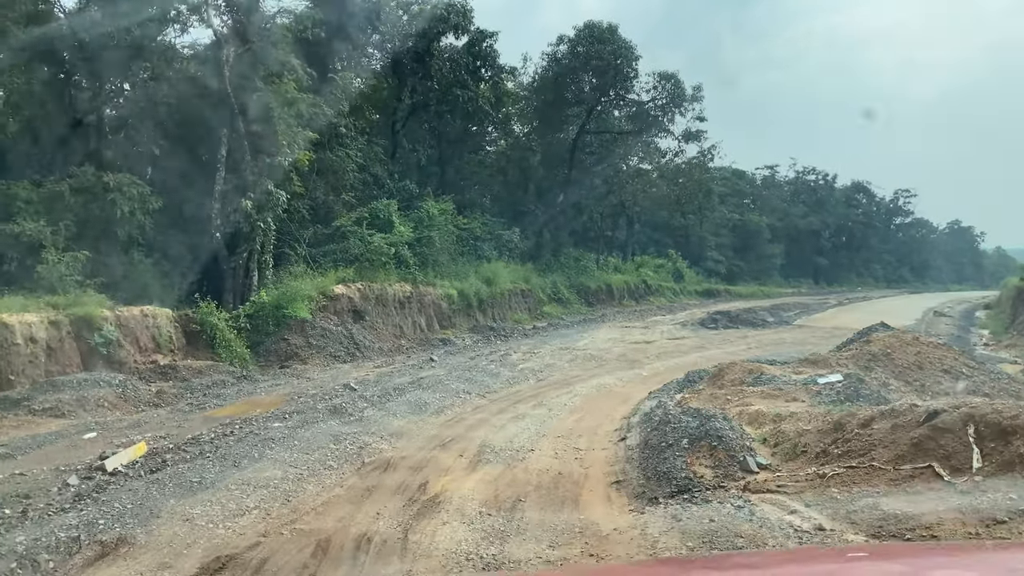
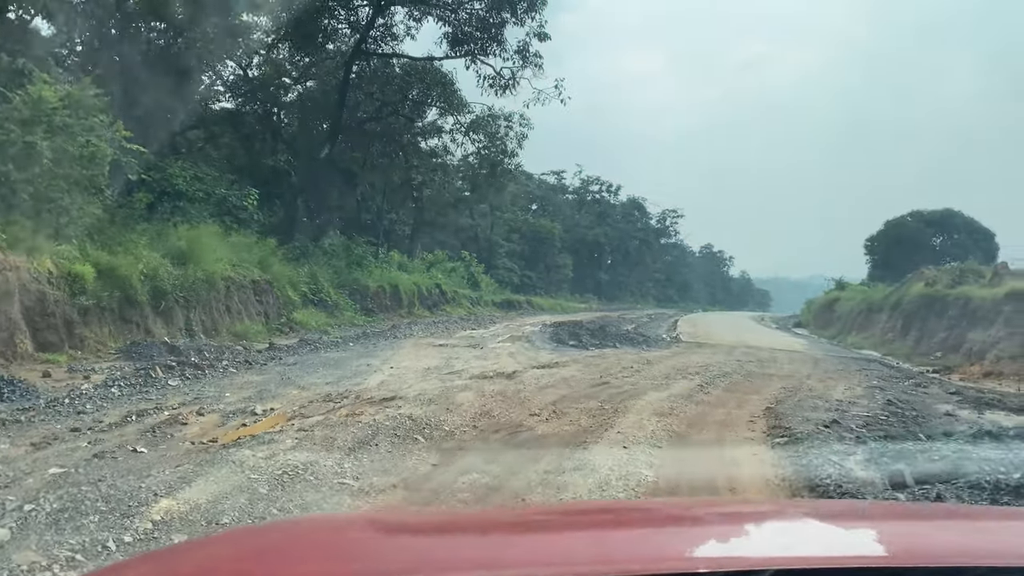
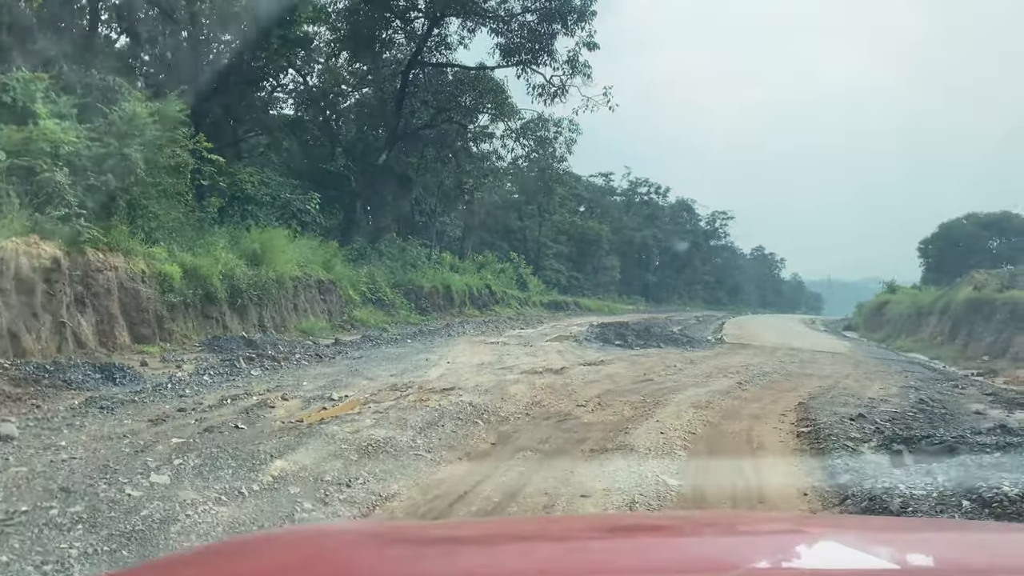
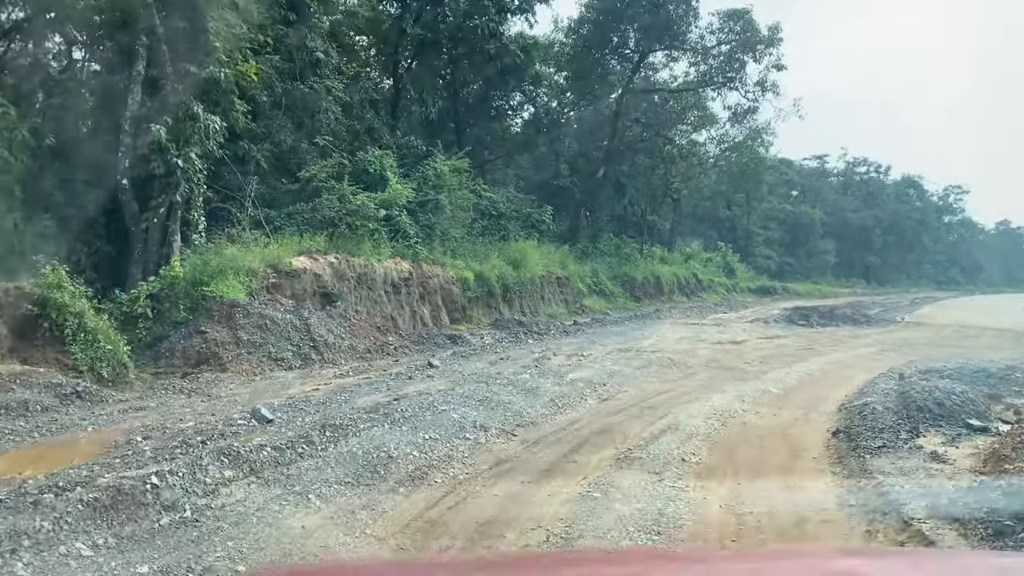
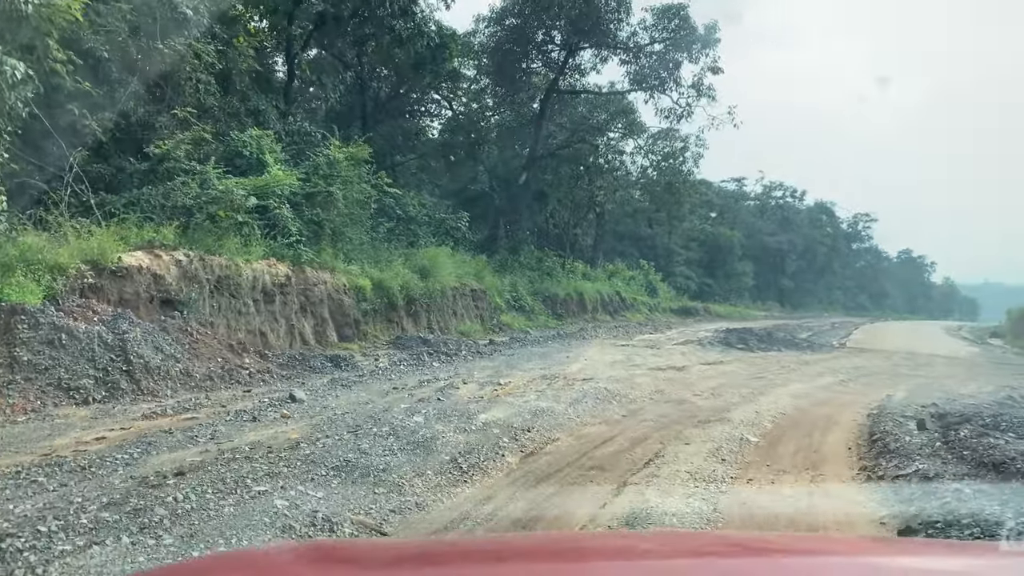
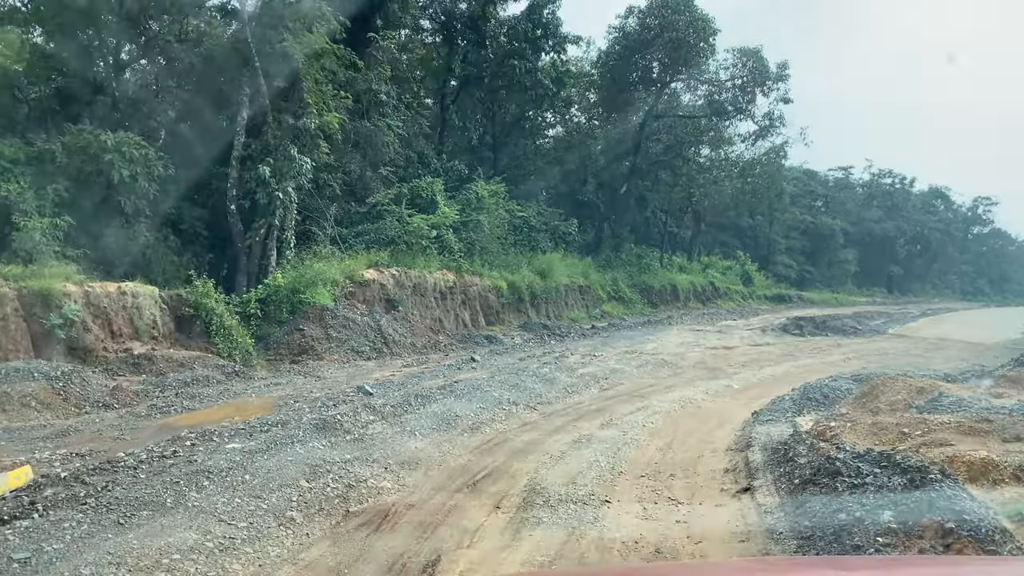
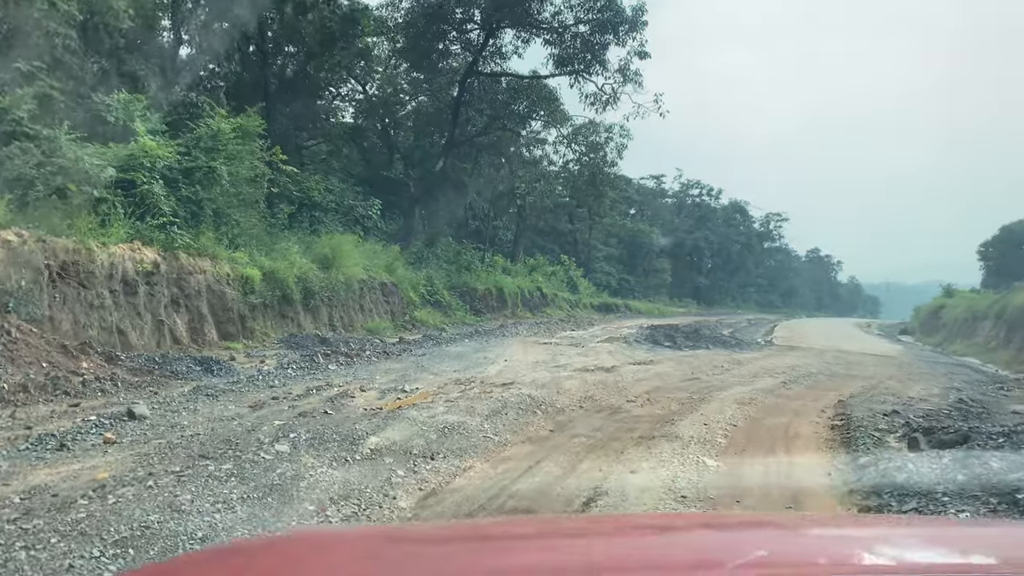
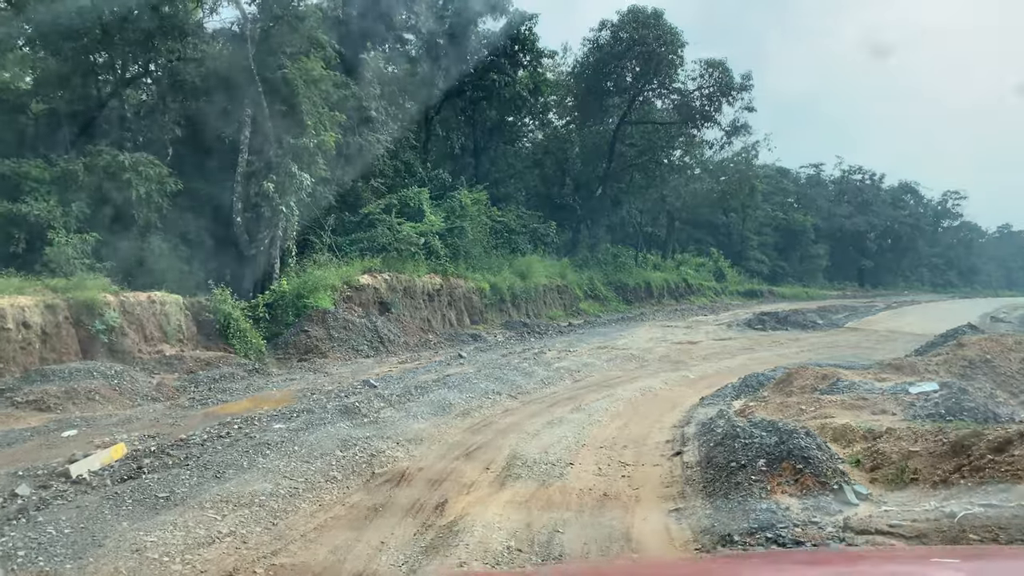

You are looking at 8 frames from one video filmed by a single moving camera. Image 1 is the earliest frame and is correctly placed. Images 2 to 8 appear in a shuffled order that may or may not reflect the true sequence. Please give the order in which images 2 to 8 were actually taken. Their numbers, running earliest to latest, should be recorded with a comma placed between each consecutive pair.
8, 6, 4, 5, 7, 3, 2
